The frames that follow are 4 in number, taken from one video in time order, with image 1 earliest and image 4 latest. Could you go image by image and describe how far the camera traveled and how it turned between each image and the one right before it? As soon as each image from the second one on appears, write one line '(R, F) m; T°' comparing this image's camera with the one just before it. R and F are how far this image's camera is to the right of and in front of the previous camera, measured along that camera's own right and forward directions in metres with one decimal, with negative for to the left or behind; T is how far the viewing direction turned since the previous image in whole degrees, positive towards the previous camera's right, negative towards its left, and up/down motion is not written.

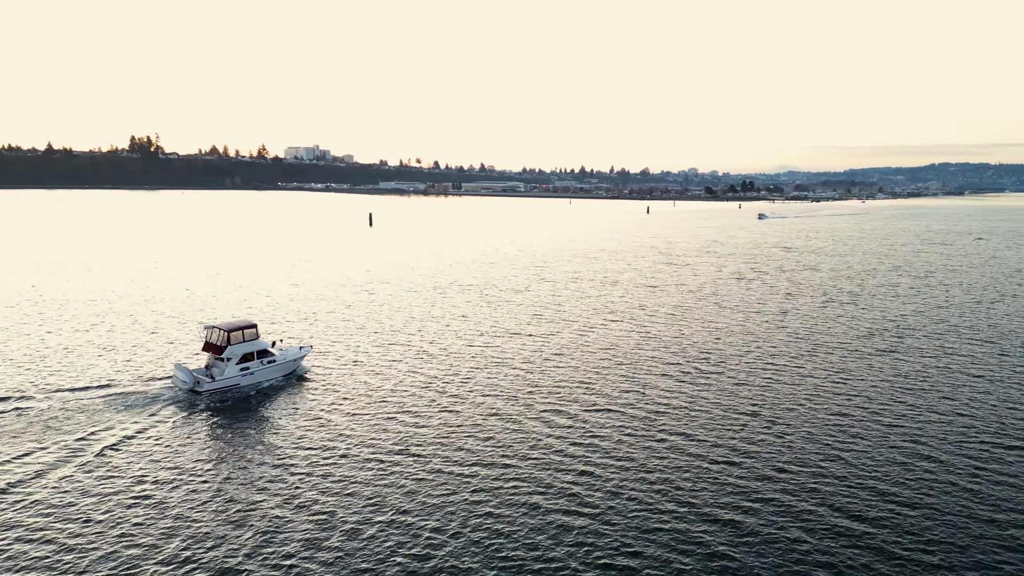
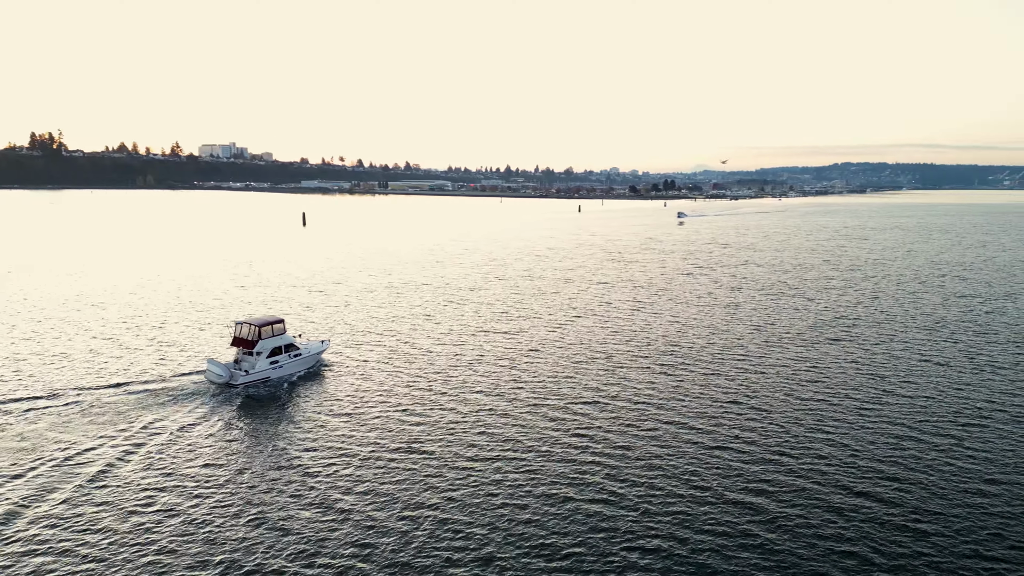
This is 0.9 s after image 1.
(-3.2, -0.7) m; +6°
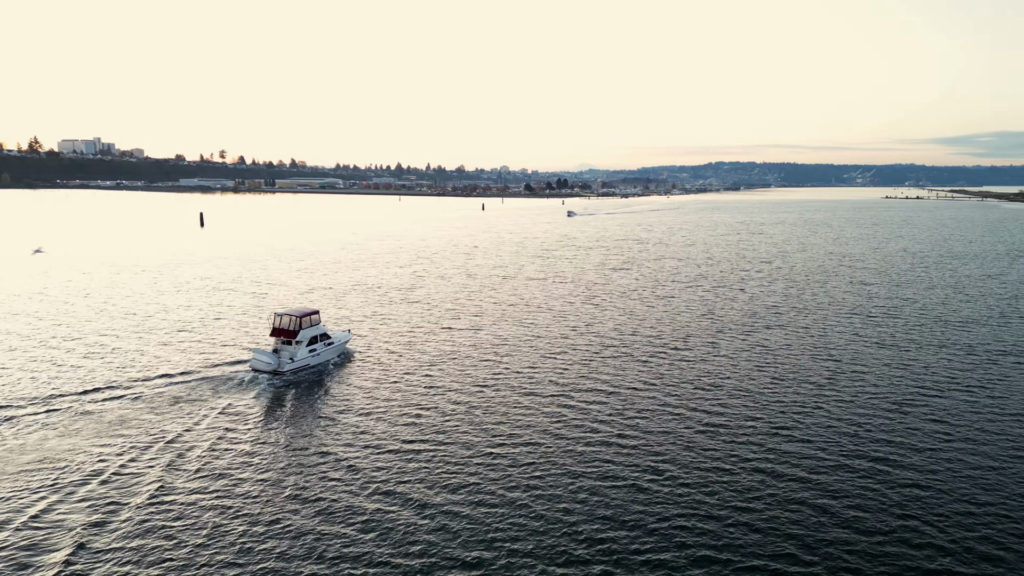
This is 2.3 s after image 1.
(-5.2, -1.3) m; +9°
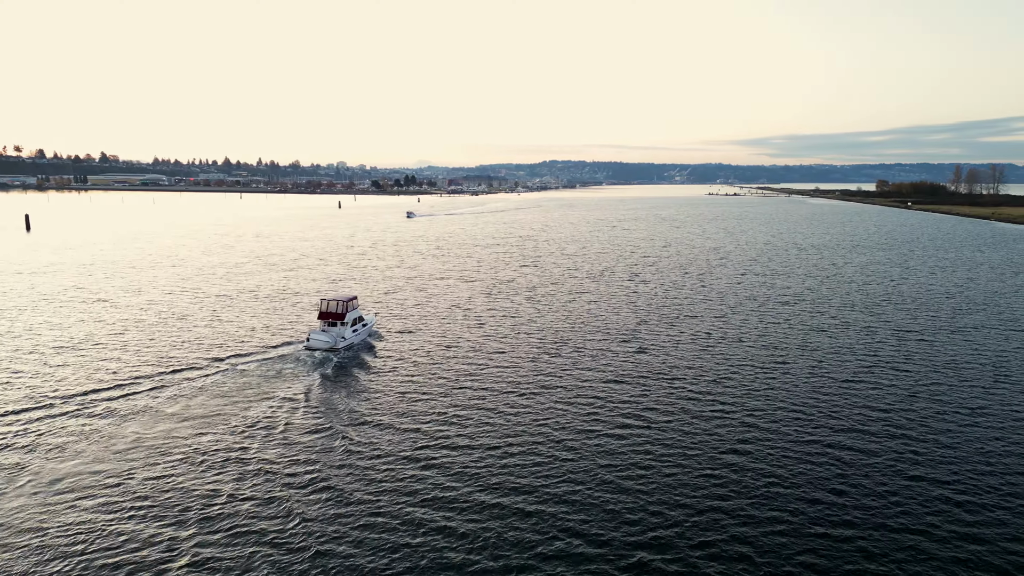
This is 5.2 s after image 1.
(-7.7, -0.5) m; +13°
